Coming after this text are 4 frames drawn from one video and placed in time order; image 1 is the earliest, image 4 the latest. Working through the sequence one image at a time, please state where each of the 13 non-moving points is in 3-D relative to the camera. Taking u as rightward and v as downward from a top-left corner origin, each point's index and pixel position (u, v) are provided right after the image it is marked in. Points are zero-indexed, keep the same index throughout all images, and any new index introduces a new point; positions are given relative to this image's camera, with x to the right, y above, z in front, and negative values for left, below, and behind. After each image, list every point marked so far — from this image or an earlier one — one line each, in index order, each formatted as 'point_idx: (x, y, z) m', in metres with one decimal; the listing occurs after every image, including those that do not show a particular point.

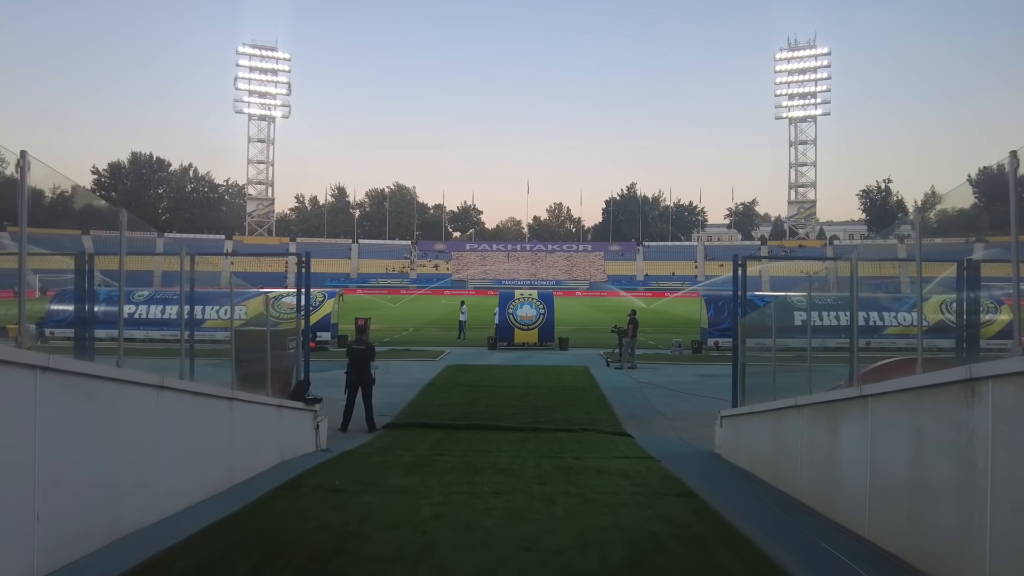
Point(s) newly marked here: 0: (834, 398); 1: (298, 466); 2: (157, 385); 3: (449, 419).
0: (+2.6, -0.9, +5.3) m
1: (-2.4, -2.0, +7.3) m
2: (-2.7, -0.7, +5.0) m
3: (-1.0, -2.1, +10.7) m
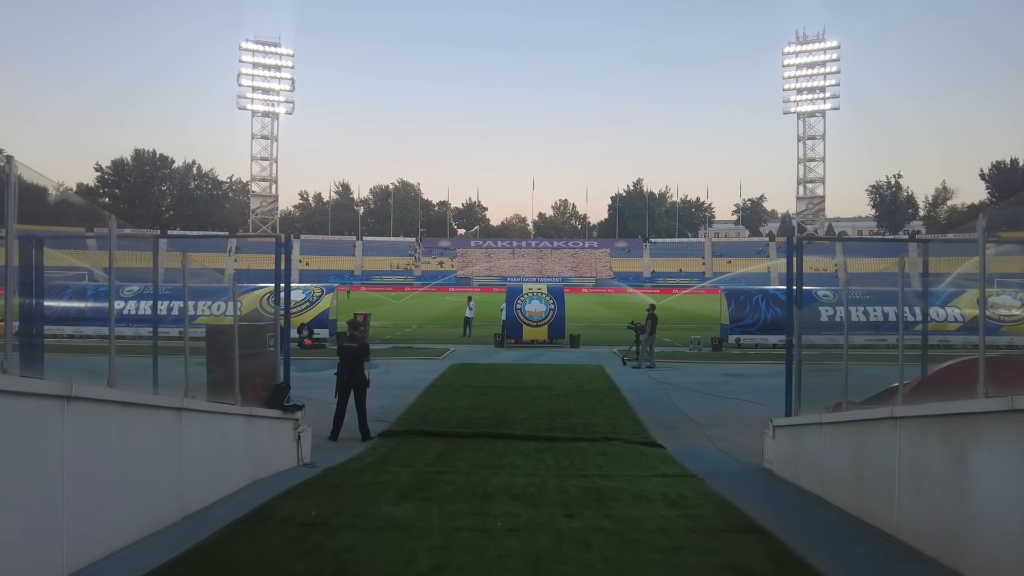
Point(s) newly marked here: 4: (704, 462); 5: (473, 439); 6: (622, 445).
0: (+2.7, -0.7, +4.0) m
1: (-2.2, -1.8, +6.1) m
2: (-2.5, -0.6, +3.8) m
3: (-0.8, -2.0, +9.5) m
4: (+2.3, -2.0, +7.8) m
5: (-0.5, -2.0, +8.7) m
6: (+1.4, -2.0, +8.3) m
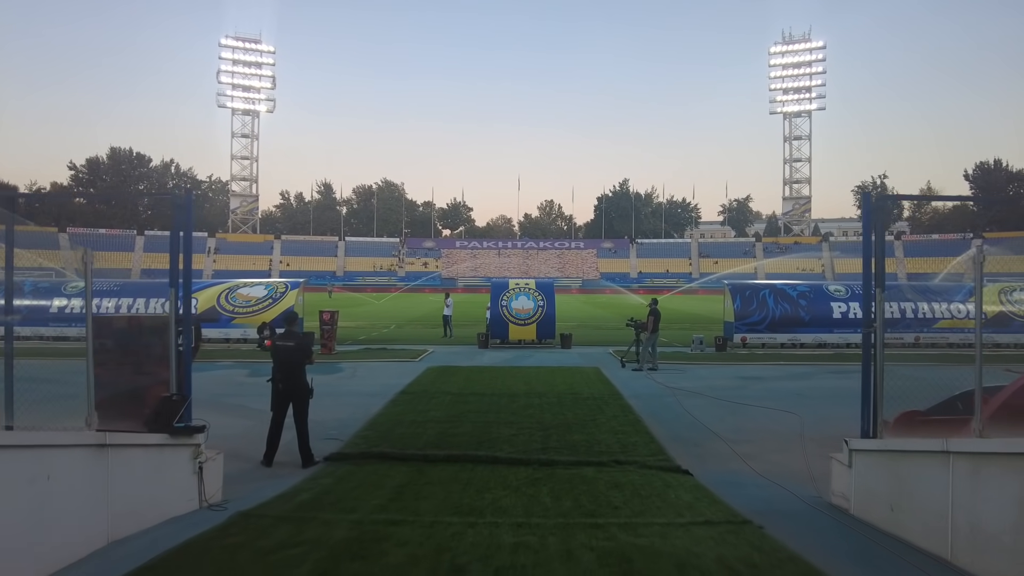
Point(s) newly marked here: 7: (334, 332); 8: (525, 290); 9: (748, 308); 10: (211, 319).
0: (+2.6, -0.5, +2.2) m
1: (-2.3, -1.6, +4.1) m
2: (-2.6, -0.4, +1.8) m
3: (-1.0, -1.8, +7.5) m
4: (+2.1, -1.8, +5.9) m
5: (-0.7, -1.8, +6.7) m
6: (+1.2, -1.8, +6.4) m
7: (-4.6, -1.1, +17.2) m
8: (+0.4, -0.1, +19.9) m
9: (+6.8, -0.6, +19.0) m
10: (-8.8, -0.9, +19.4) m
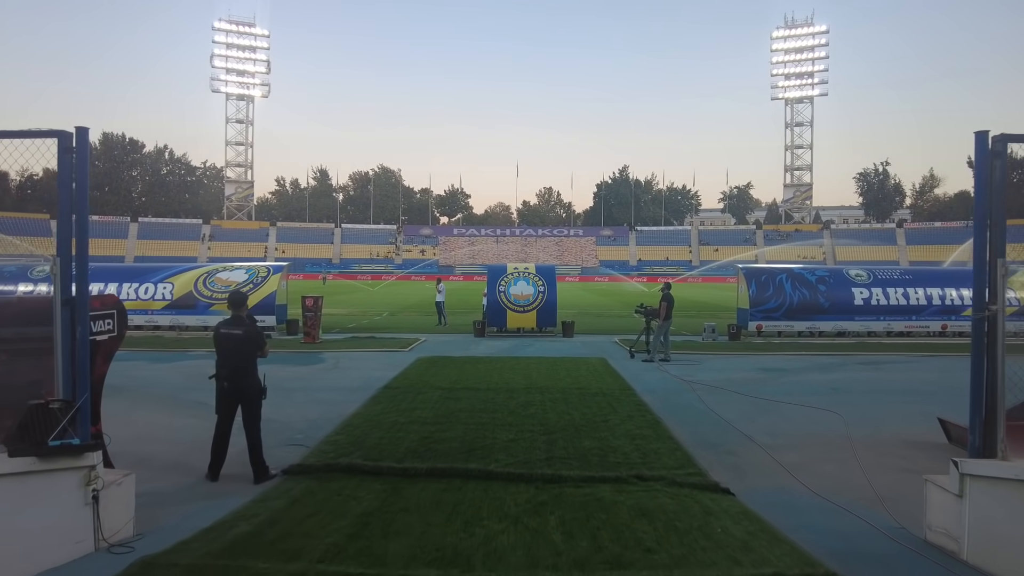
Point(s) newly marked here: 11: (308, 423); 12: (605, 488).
0: (+2.6, -0.4, +0.9) m
1: (-2.3, -1.5, +2.9) m
2: (-2.6, -0.3, +0.5) m
3: (-1.0, -1.6, +6.3) m
4: (+2.1, -1.7, +4.6) m
5: (-0.7, -1.6, +5.4) m
6: (+1.2, -1.6, +5.2) m
7: (-4.7, -0.8, +15.9) m
8: (+0.3, +0.4, +18.5) m
9: (+6.7, -0.2, +17.8) m
10: (-8.8, -0.5, +18.1) m
11: (-2.4, -1.6, +7.8) m
12: (+0.7, -1.6, +5.3) m
